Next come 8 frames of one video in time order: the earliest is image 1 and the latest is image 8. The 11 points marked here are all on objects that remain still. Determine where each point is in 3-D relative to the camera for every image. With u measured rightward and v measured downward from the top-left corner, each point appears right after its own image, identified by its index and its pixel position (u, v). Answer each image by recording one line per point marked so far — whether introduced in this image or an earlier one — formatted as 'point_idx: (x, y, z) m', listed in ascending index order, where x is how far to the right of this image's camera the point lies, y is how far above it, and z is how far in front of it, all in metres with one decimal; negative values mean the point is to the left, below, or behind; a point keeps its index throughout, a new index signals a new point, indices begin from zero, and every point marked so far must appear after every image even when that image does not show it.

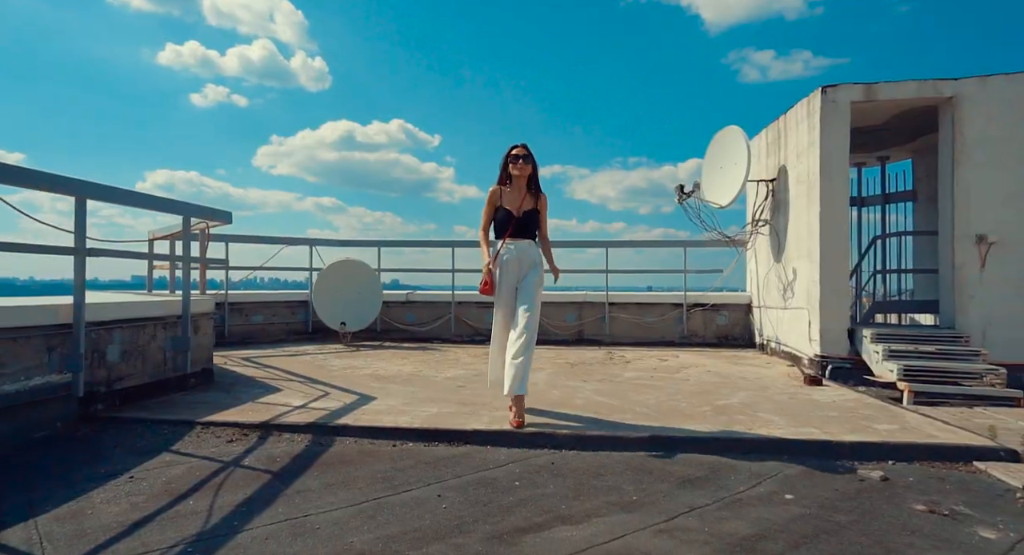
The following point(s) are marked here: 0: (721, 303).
0: (+2.6, -0.3, +6.7) m
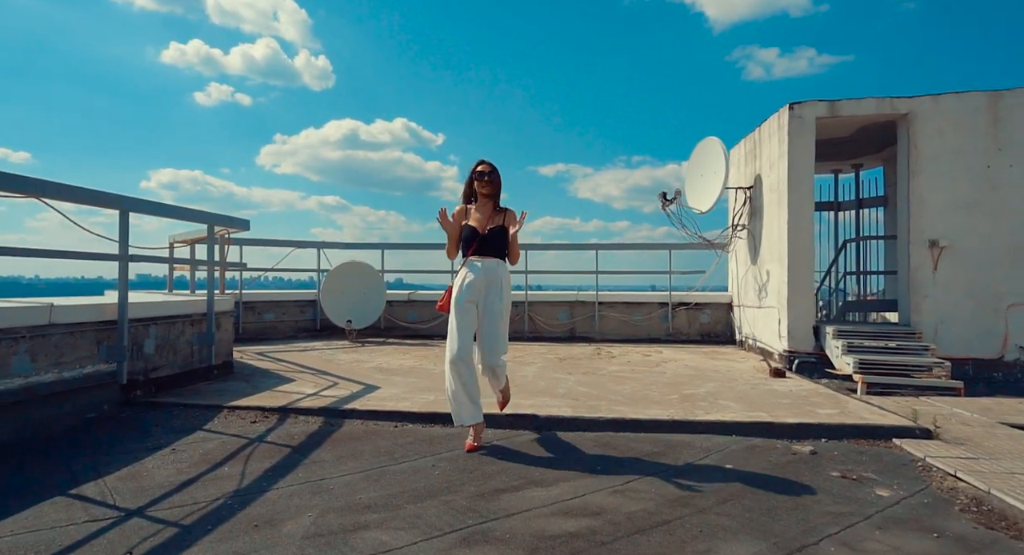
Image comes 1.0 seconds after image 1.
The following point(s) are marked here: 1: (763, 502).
0: (+2.5, -0.3, +7.2) m
1: (+1.2, -1.0, +2.5) m
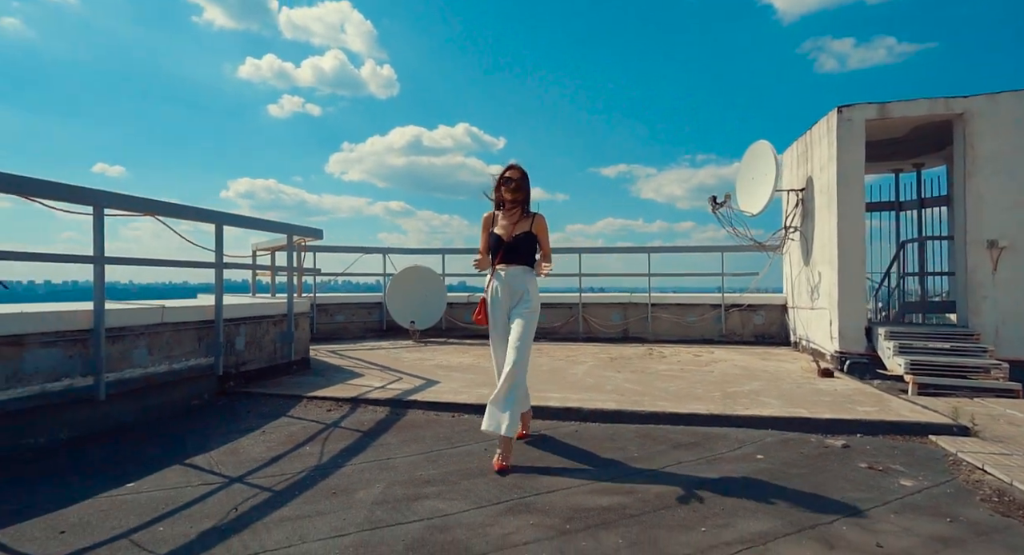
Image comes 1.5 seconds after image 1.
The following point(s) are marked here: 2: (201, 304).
0: (+3.3, -0.3, +7.2) m
1: (+1.4, -1.0, +2.7) m
2: (-2.6, -0.2, +4.5) m
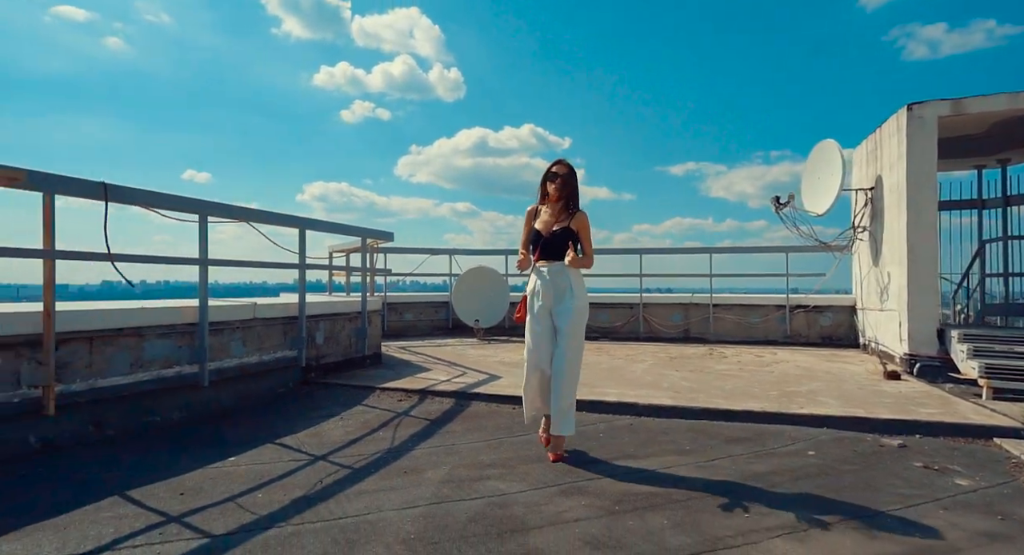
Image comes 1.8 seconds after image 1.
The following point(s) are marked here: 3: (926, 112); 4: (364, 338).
0: (+4.0, -0.3, +7.0) m
1: (+1.6, -1.0, +2.7) m
2: (-2.1, -0.2, +5.0) m
3: (+3.9, +1.6, +5.1) m
4: (-1.7, -0.7, +6.1) m
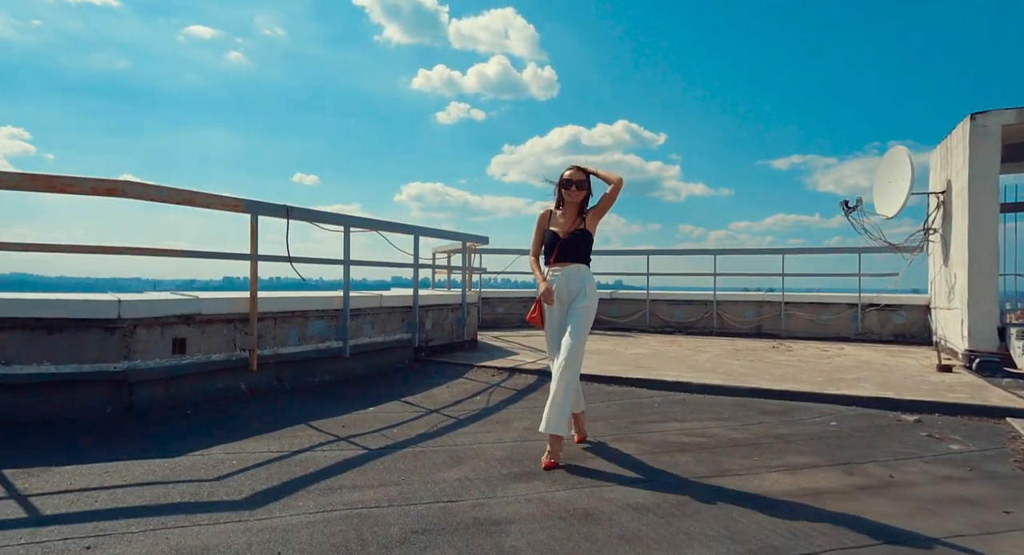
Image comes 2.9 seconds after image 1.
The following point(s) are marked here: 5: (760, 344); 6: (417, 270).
0: (+5.1, -0.3, +7.2) m
1: (+2.1, -1.0, +3.4) m
2: (-1.3, -0.2, +6.2) m
3: (+4.7, +1.6, +5.3) m
4: (-0.7, -0.6, +7.2) m
5: (+3.3, -0.9, +7.2) m
6: (-1.1, +0.1, +6.3) m
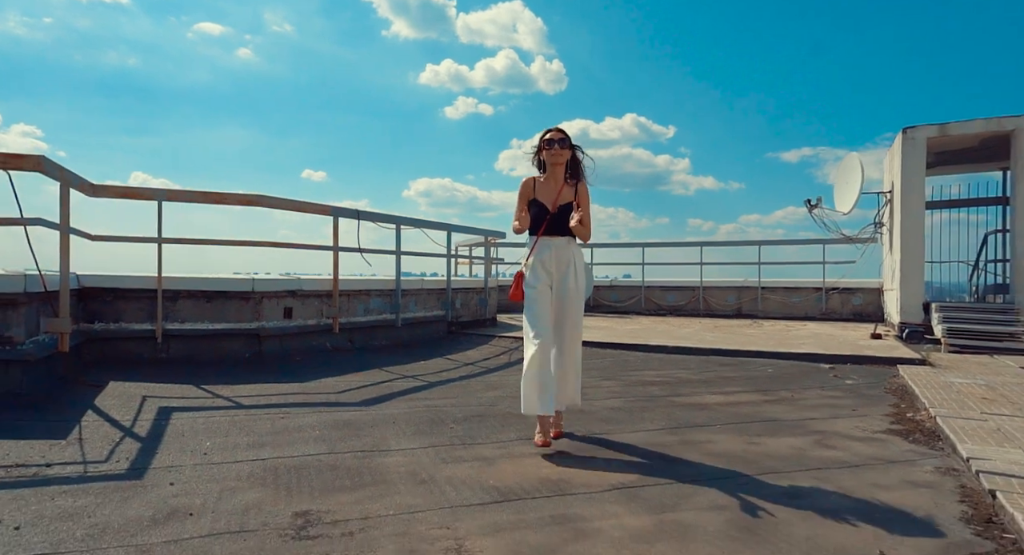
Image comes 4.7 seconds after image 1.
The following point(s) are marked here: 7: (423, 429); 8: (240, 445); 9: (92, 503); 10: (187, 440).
0: (+5.3, -0.1, +8.4) m
1: (+2.2, -0.9, +4.6) m
2: (-1.1, 0.0, +7.5) m
3: (+4.8, +1.8, +6.5) m
4: (-0.4, -0.5, +8.5) m
5: (+3.5, -0.7, +8.4) m
6: (-0.9, +0.3, +7.6) m
7: (-0.5, -0.9, +3.1) m
8: (-1.4, -0.8, +2.7) m
9: (-1.5, -0.8, +2.0) m
10: (-1.6, -0.8, +2.7) m
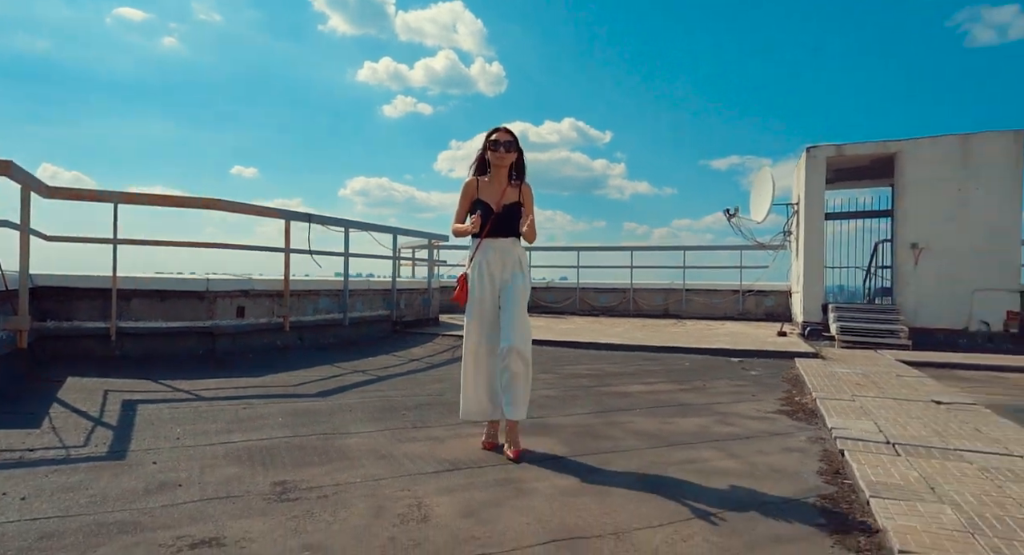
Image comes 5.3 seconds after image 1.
0: (+4.4, -0.2, +9.3) m
1: (+1.7, -0.9, +5.2) m
2: (-1.8, 0.0, +7.8) m
3: (+4.1, +1.7, +7.3) m
4: (-1.3, -0.5, +8.8) m
5: (+2.6, -0.8, +9.1) m
6: (-1.7, +0.2, +7.9) m
7: (-0.9, -0.9, +3.4) m
8: (-1.6, -0.8, +2.9) m
9: (-1.7, -0.8, +2.2) m
10: (-1.9, -0.8, +2.9) m
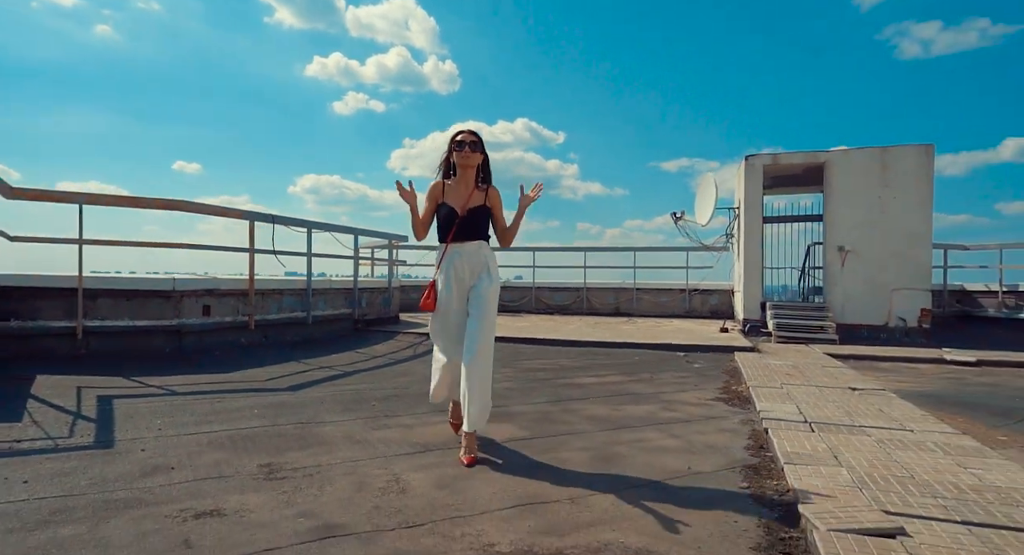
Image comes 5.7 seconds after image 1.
0: (+3.7, -0.2, +9.9) m
1: (+1.3, -0.9, +5.6) m
2: (-2.4, 0.0, +7.9) m
3: (+3.6, +1.7, +7.9) m
4: (-2.0, -0.5, +8.9) m
5: (+1.9, -0.8, +9.6) m
6: (-2.3, +0.2, +8.0) m
7: (-1.1, -0.9, +3.7) m
8: (-1.8, -0.8, +3.1) m
9: (-1.9, -0.8, +2.3) m
10: (-2.1, -0.8, +3.0) m
